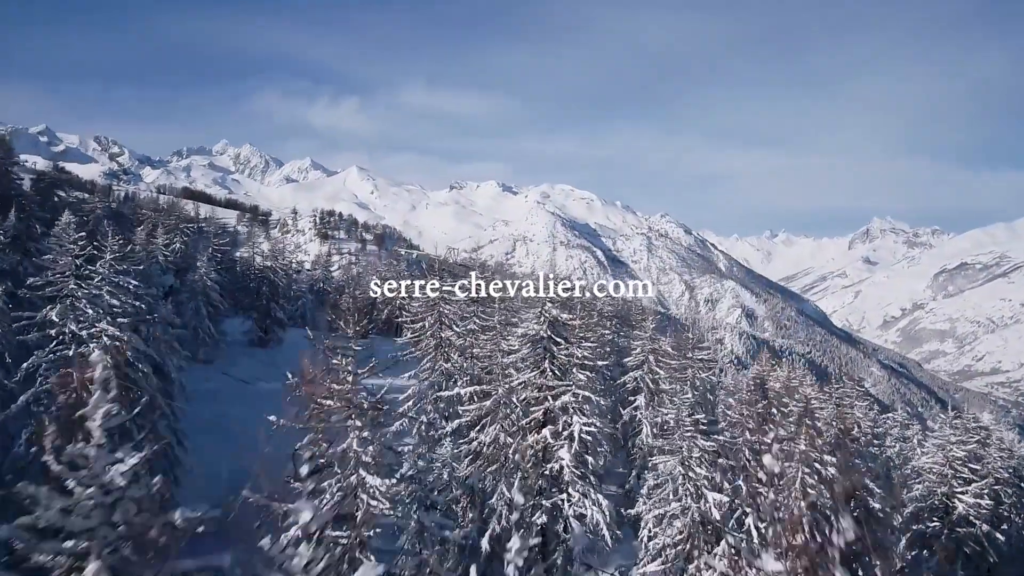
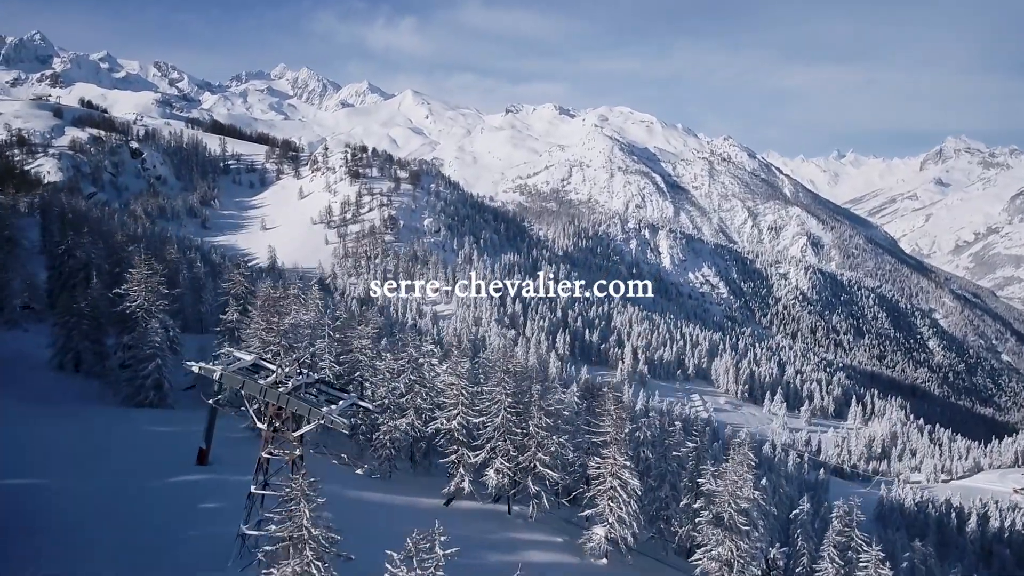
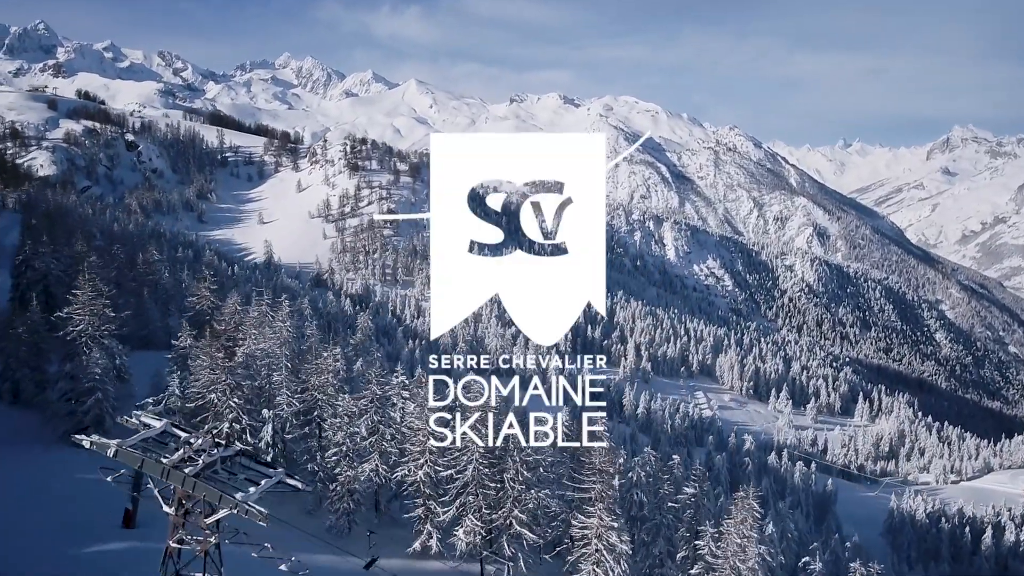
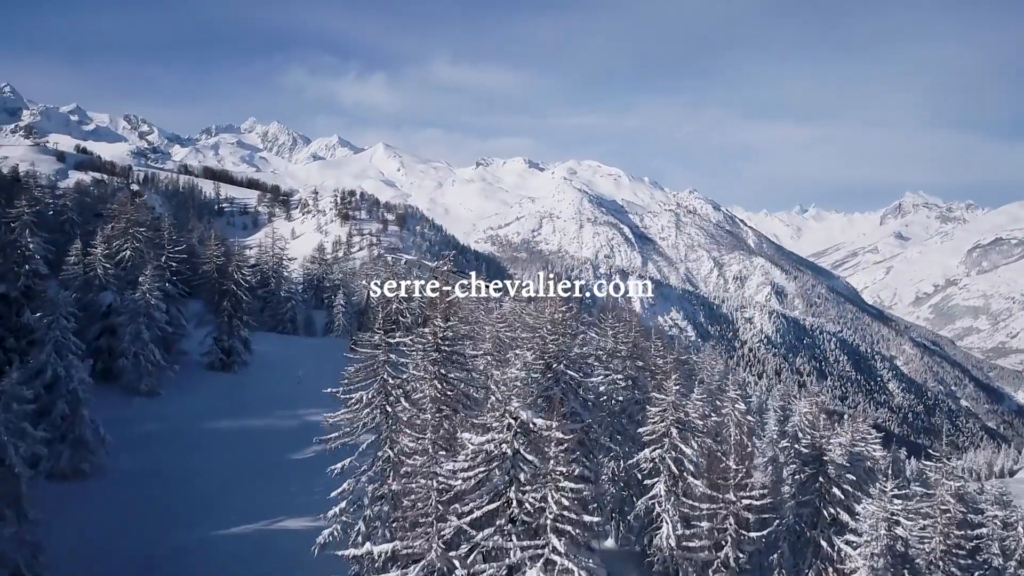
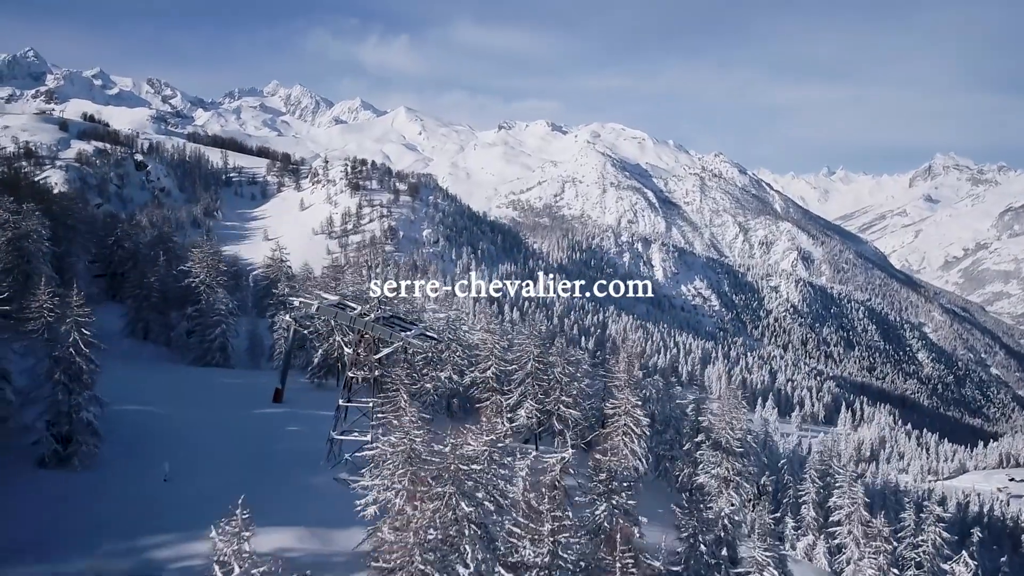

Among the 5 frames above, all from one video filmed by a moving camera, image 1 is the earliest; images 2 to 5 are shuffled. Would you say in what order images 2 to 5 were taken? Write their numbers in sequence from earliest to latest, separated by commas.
4, 5, 2, 3
